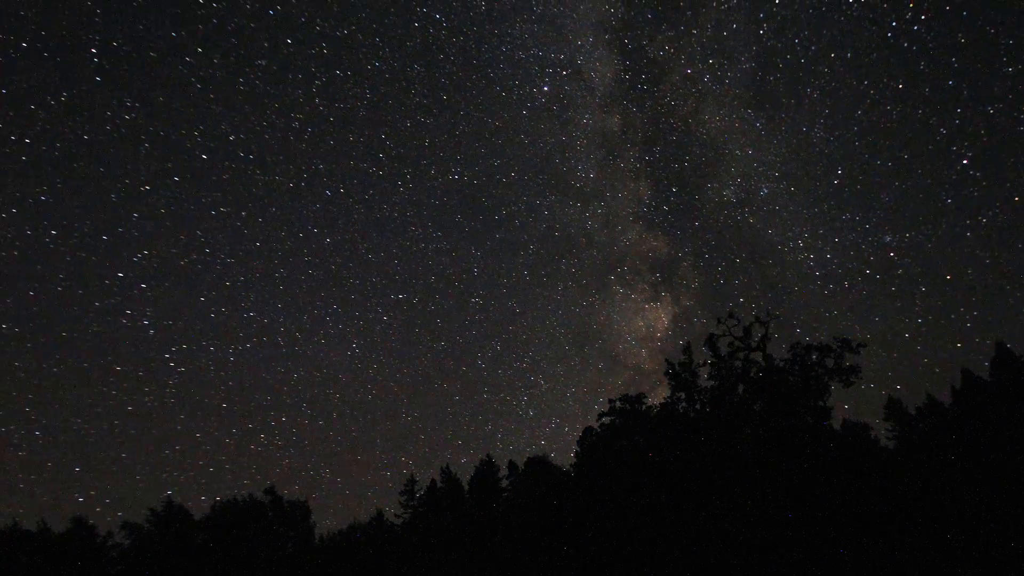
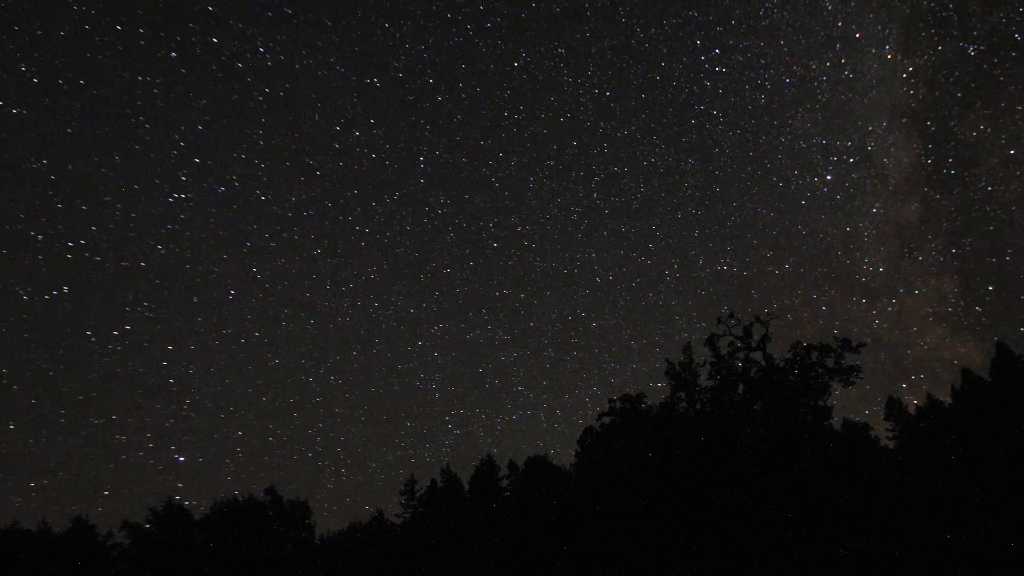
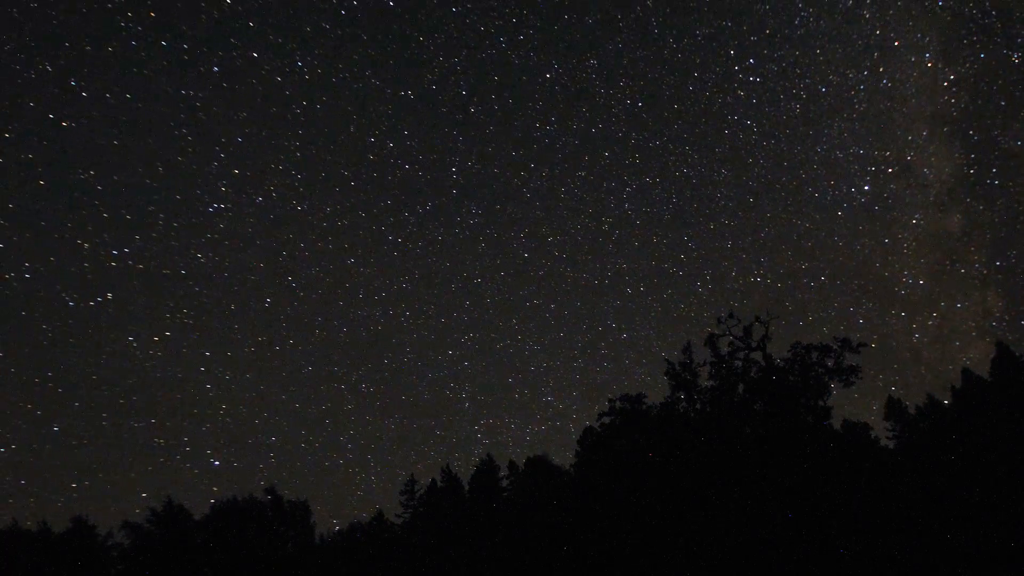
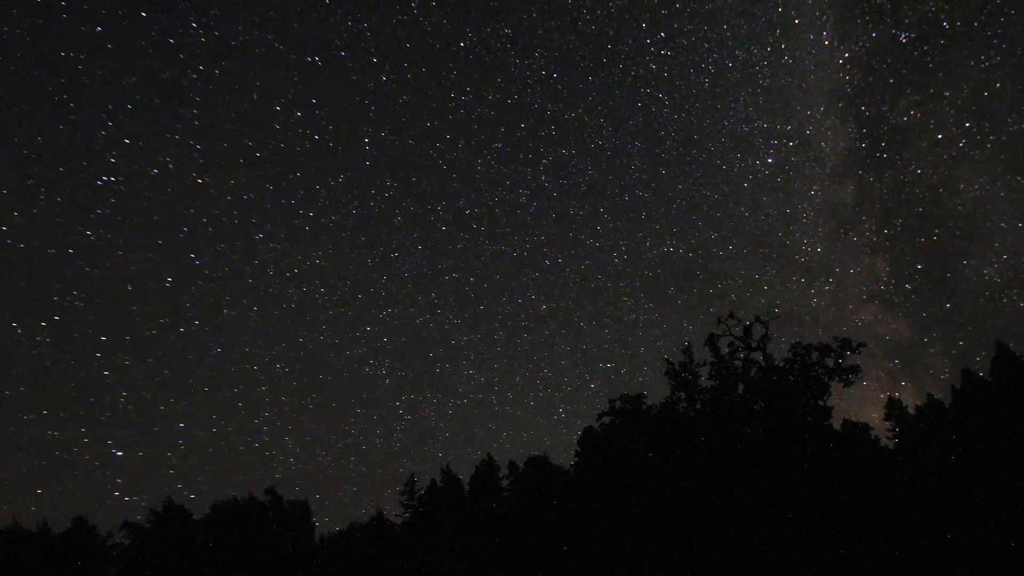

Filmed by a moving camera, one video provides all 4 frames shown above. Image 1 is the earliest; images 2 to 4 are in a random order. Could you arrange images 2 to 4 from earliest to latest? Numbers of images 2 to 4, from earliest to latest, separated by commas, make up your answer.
4, 2, 3
